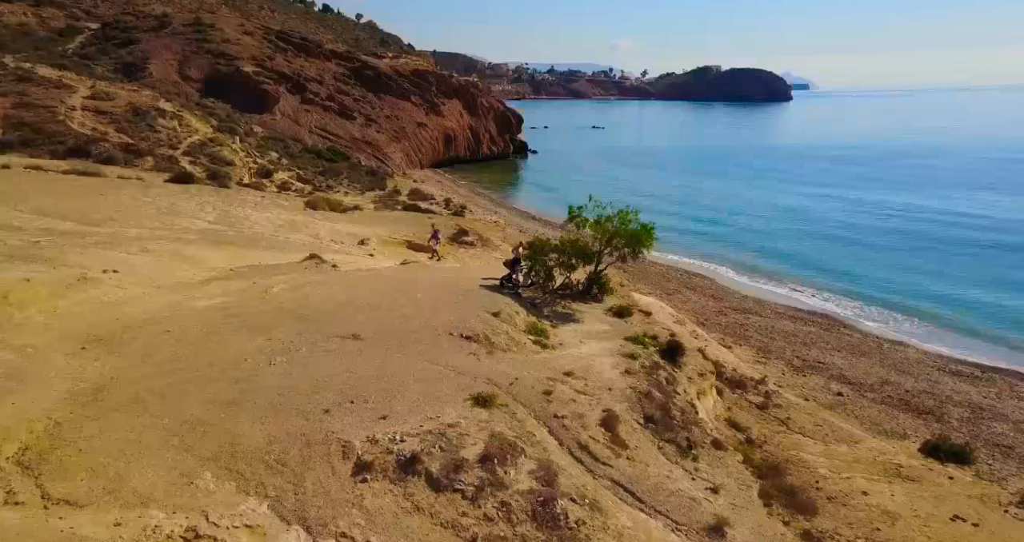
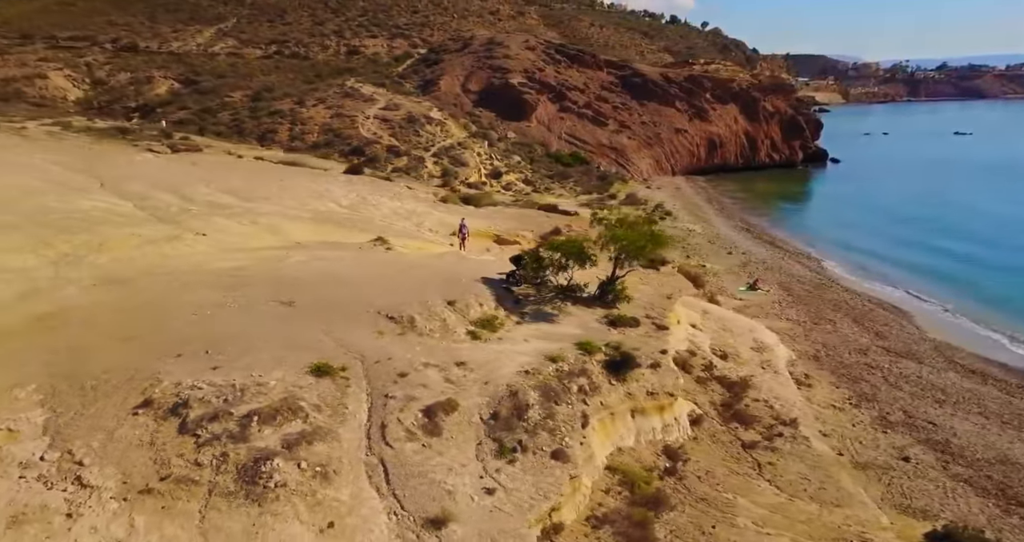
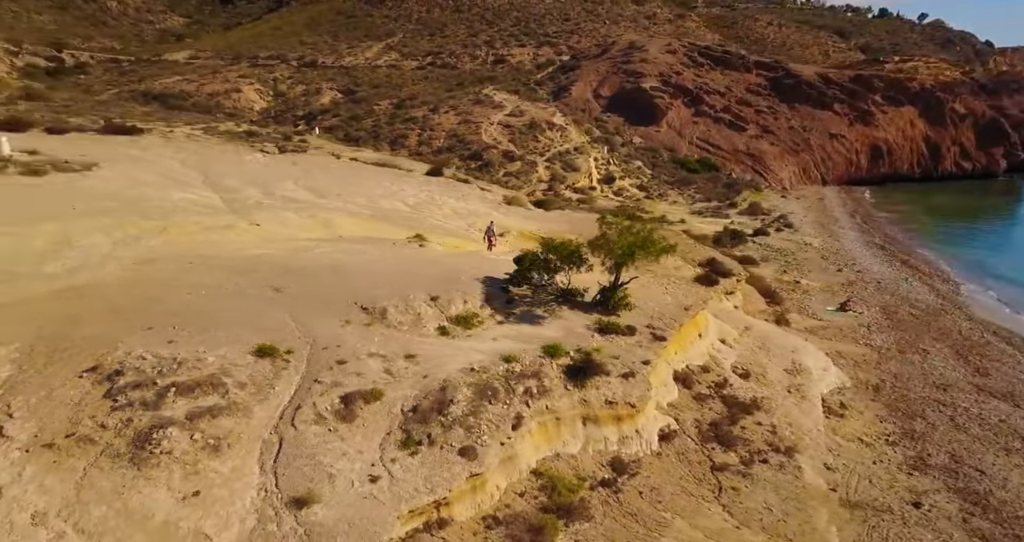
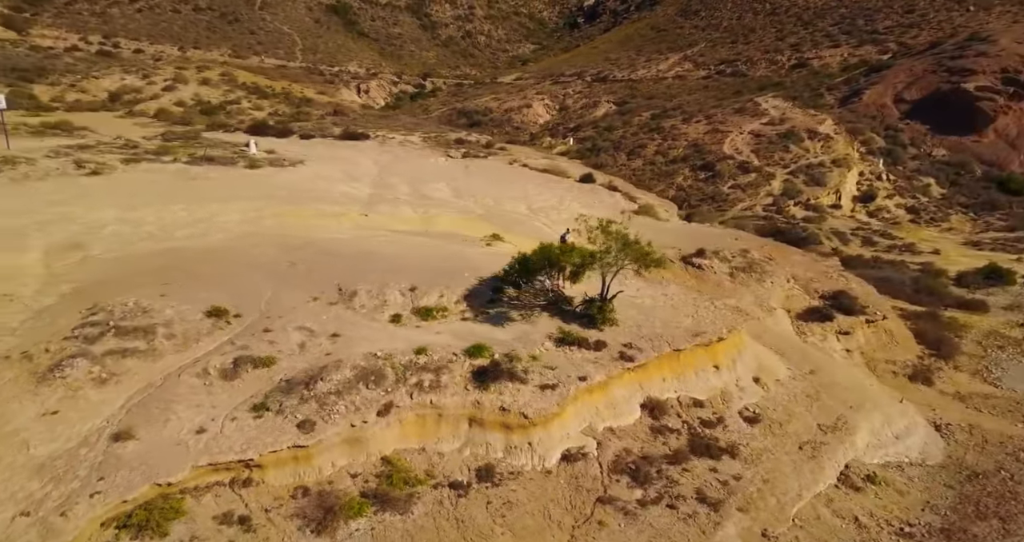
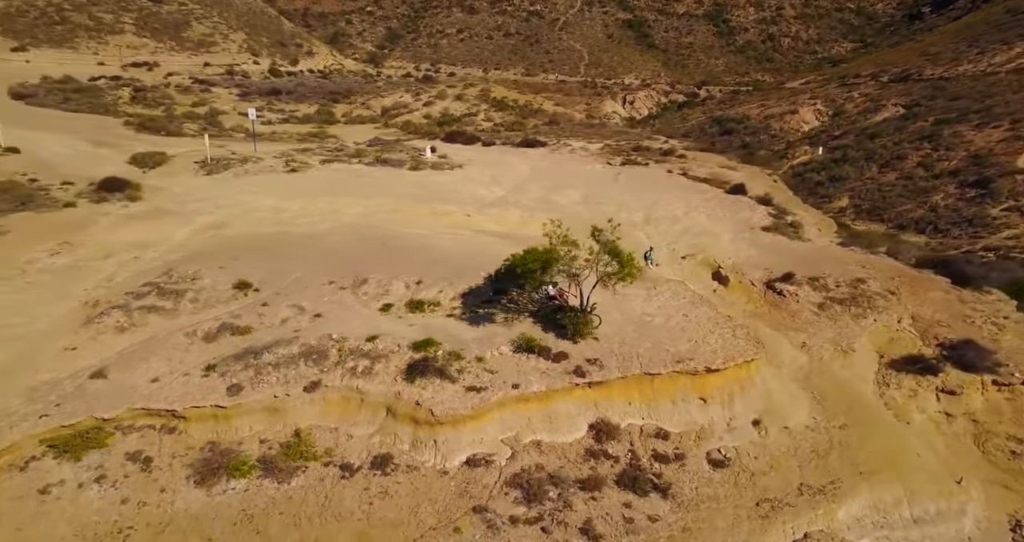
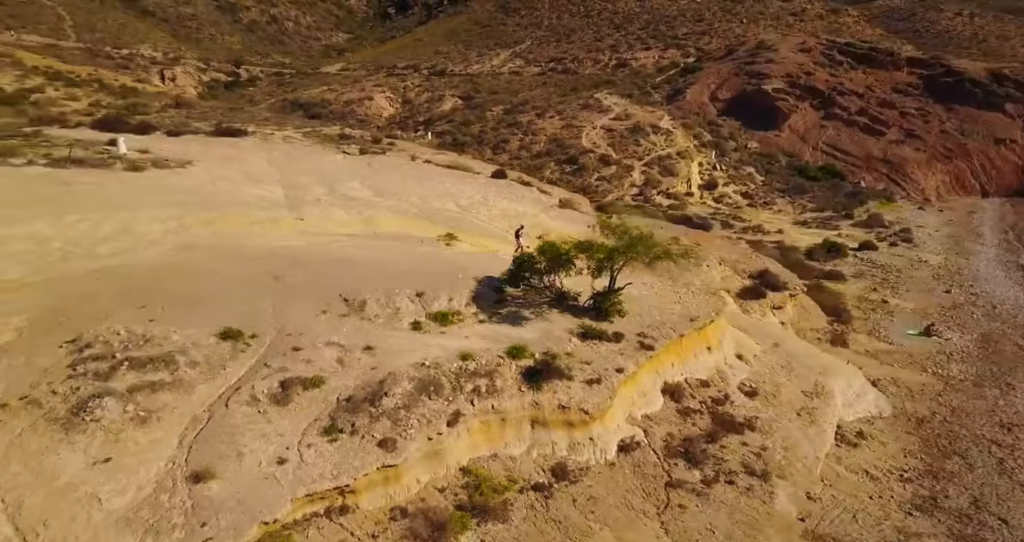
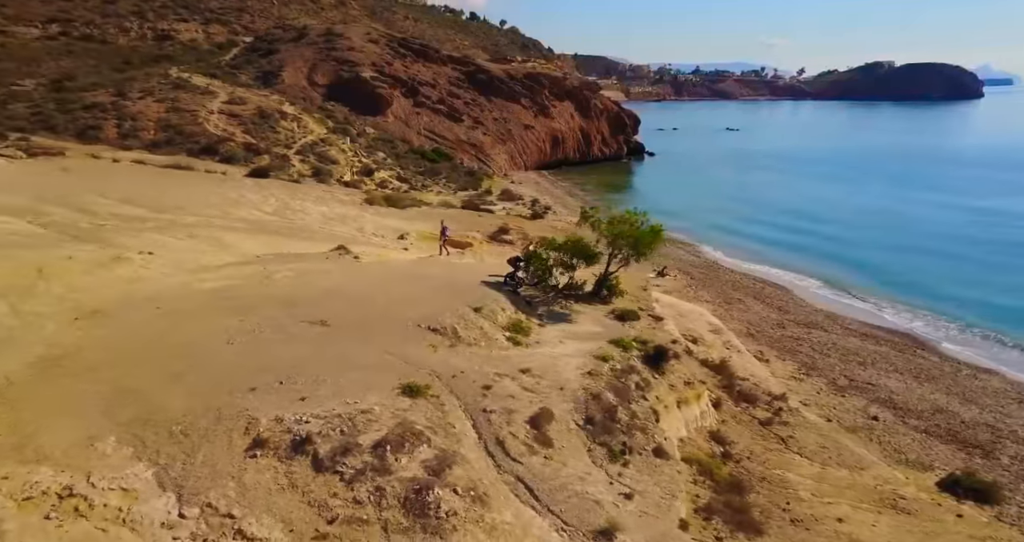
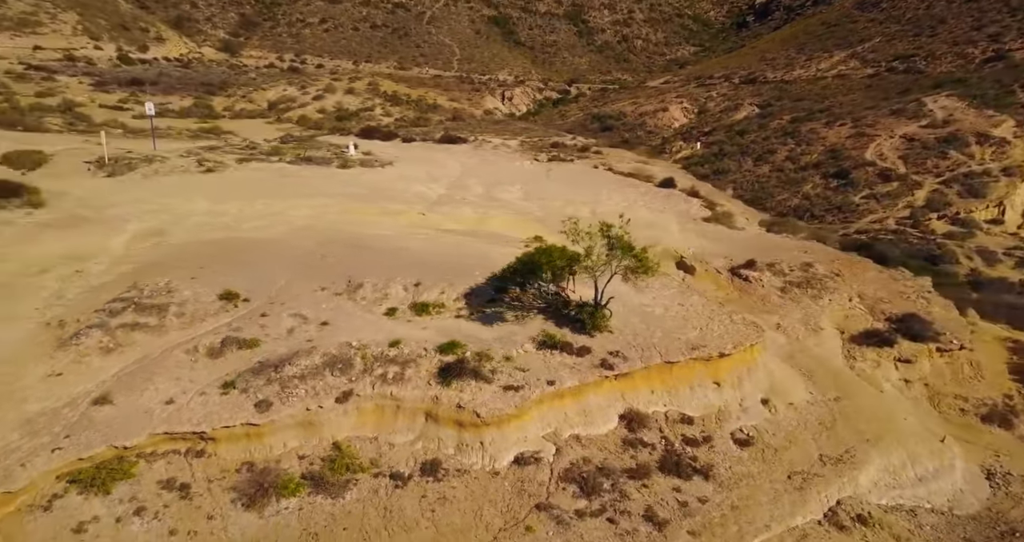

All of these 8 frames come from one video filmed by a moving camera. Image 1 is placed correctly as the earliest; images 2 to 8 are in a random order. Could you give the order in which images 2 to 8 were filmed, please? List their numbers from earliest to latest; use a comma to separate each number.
7, 2, 3, 6, 4, 8, 5
